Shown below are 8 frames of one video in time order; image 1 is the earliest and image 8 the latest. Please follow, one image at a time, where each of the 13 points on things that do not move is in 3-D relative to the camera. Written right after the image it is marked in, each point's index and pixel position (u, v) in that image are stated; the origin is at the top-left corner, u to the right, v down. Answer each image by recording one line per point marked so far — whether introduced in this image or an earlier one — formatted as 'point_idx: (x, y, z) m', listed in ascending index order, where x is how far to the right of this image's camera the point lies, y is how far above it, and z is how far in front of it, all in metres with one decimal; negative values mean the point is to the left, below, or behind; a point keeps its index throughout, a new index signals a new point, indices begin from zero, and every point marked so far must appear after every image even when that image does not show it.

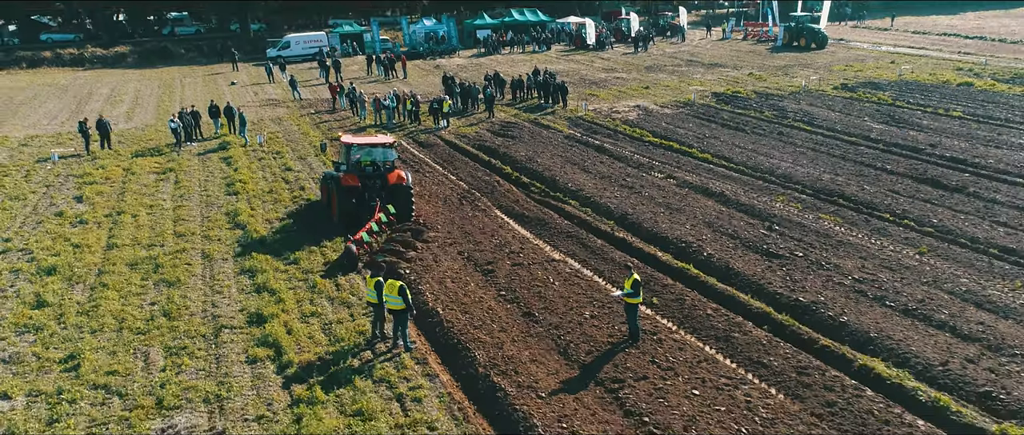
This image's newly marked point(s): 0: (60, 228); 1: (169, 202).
0: (-8.2, -0.2, +15.9) m
1: (-6.9, +0.3, +17.7) m
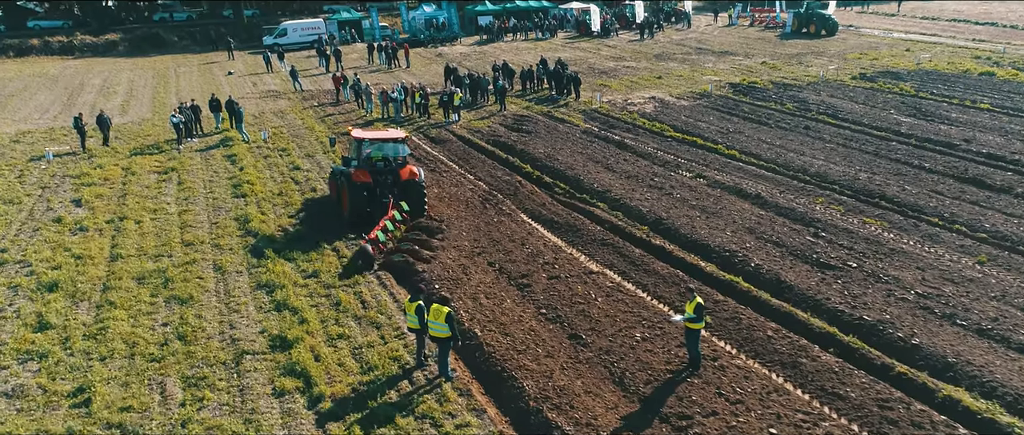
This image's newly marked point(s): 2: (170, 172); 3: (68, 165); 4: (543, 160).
0: (-7.7, -0.3, +14.9) m
1: (-6.5, +0.2, +16.7) m
2: (-7.5, +1.0, +19.3) m
3: (-10.0, +1.2, +19.7) m
4: (+0.7, +1.3, +19.5) m
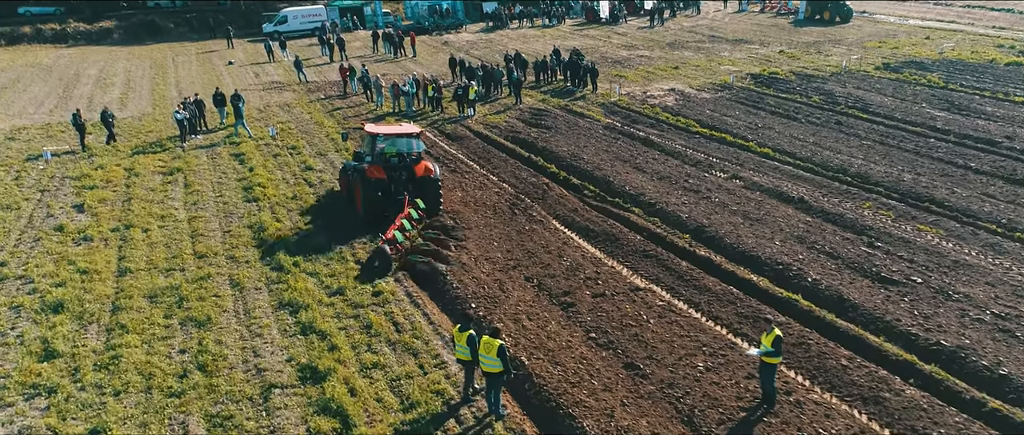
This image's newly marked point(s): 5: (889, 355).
0: (-7.2, -0.5, +13.9) m
1: (-5.9, +0.1, +15.8) m
2: (-7.0, +1.0, +18.3) m
3: (-9.5, +1.1, +18.7) m
4: (+1.2, +1.2, +18.6) m
5: (+4.3, -1.6, +10.0) m
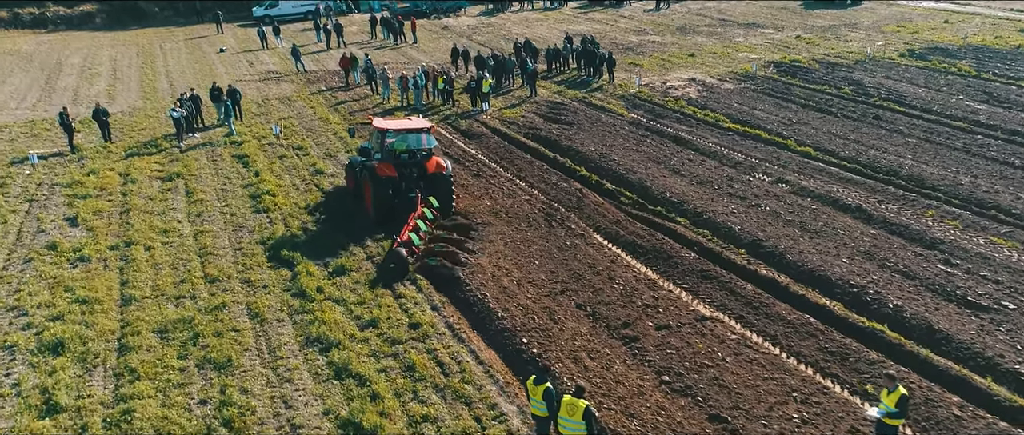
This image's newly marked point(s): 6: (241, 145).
0: (-6.6, -0.8, +12.6) m
1: (-5.4, -0.1, +14.4) m
2: (-6.5, +0.8, +16.9) m
3: (-9.0, +0.9, +17.2) m
4: (+1.7, +1.1, +17.3) m
5: (+5.0, -1.9, +8.9) m
6: (-5.9, +1.6, +19.0) m
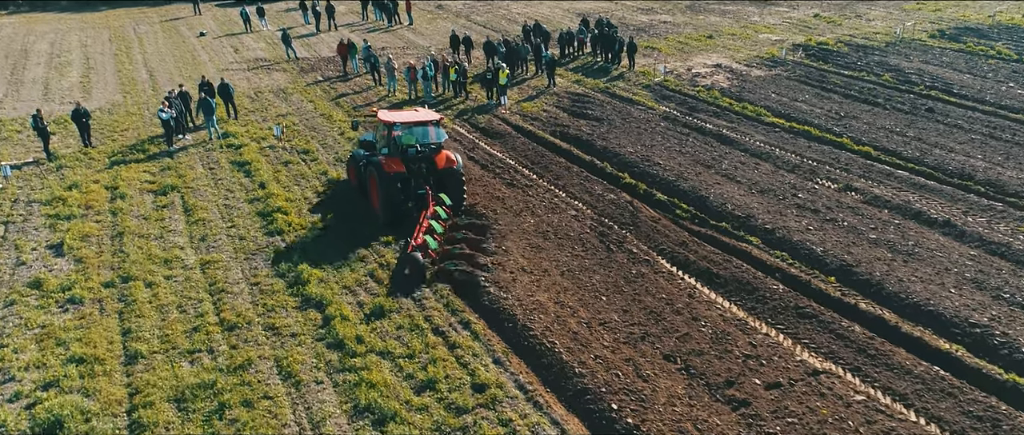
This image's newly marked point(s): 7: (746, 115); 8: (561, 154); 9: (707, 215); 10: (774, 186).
0: (-5.8, -1.2, +10.8) m
1: (-4.6, -0.5, +12.6) m
2: (-5.9, +0.5, +15.0) m
3: (-8.4, +0.6, +15.3) m
4: (+2.3, +0.9, +15.7) m
5: (+6.0, -2.3, +7.5) m
6: (-5.3, +1.3, +17.1) m
7: (+5.0, +2.2, +18.7) m
8: (+0.9, +1.2, +16.5) m
9: (+3.1, 0.0, +13.7) m
10: (+4.4, +0.5, +14.6) m
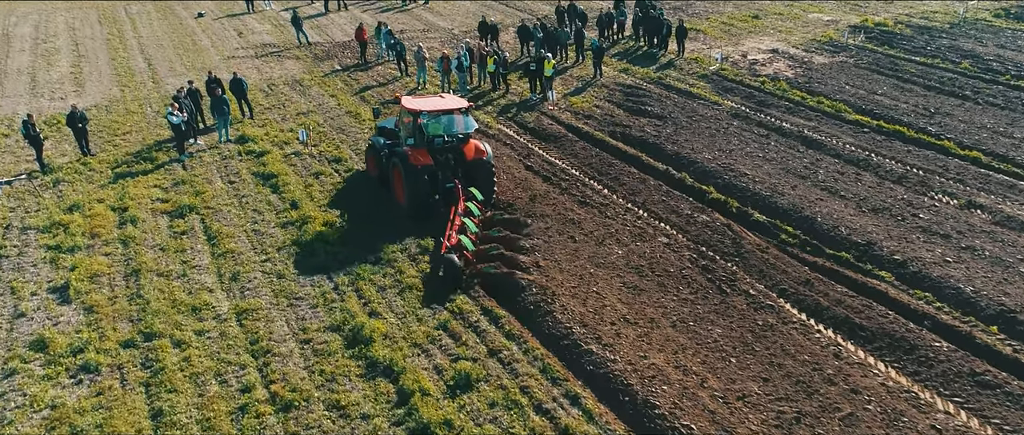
0: (-4.6, -1.8, +8.8) m
1: (-3.5, -1.0, +10.6) m
2: (-4.8, +0.1, +13.0) m
3: (-7.3, +0.2, +13.2) m
4: (+3.4, +0.7, +13.8) m
5: (+7.2, -2.9, +5.8) m
6: (-4.3, +1.0, +15.0) m
7: (+6.0, +2.0, +16.8) m
8: (+2.0, +0.9, +14.6) m
9: (+4.2, -0.3, +11.8) m
10: (+5.5, +0.2, +12.8) m
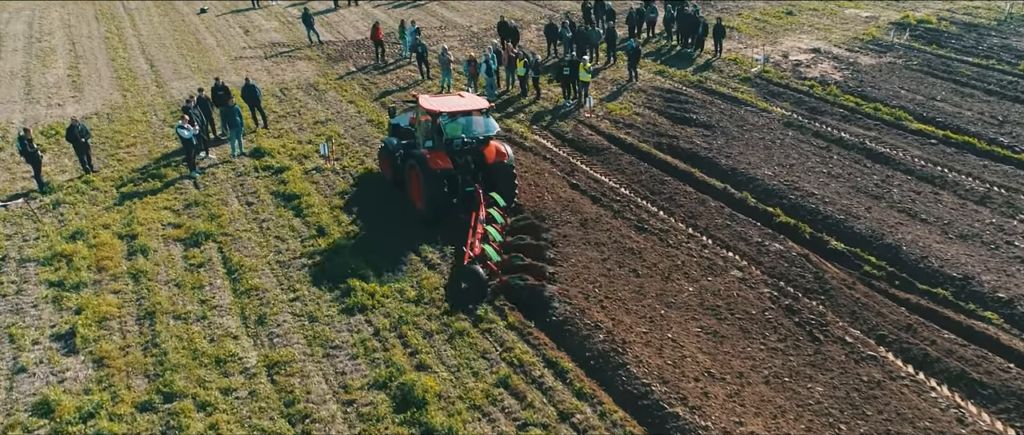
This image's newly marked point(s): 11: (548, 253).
0: (-3.9, -2.2, +7.6) m
1: (-2.8, -1.4, +9.4) m
2: (-4.1, -0.3, +11.7) m
3: (-6.6, -0.2, +11.9) m
4: (+4.0, +0.3, +12.6) m
5: (+7.9, -3.3, +4.7) m
6: (-3.6, +0.7, +13.7) m
7: (+6.6, +1.7, +15.6) m
8: (+2.6, +0.6, +13.4) m
9: (+4.8, -0.7, +10.7) m
10: (+6.1, -0.1, +11.6) m
11: (+0.4, -0.4, +11.2) m
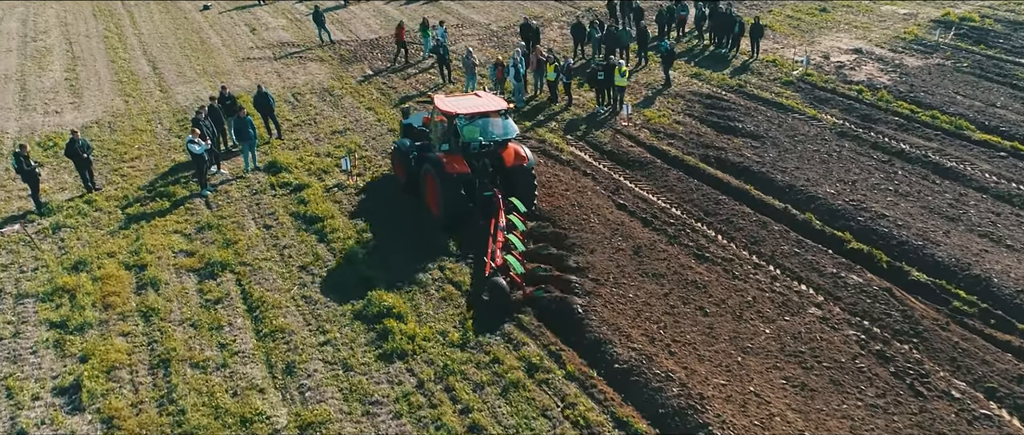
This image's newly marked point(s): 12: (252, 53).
0: (-3.3, -2.6, +6.5) m
1: (-2.2, -1.7, +8.3) m
2: (-3.6, -0.6, +10.6) m
3: (-6.1, -0.6, +10.8) m
4: (+4.6, 0.0, +11.5) m
5: (+8.5, -3.7, +3.7) m
6: (-3.1, +0.4, +12.6) m
7: (+7.2, +1.5, +14.5) m
8: (+3.2, +0.3, +12.3) m
9: (+5.4, -1.0, +9.6) m
10: (+6.7, -0.5, +10.6) m
11: (+1.0, -0.8, +10.1) m
12: (-5.8, +3.7, +19.6) m
